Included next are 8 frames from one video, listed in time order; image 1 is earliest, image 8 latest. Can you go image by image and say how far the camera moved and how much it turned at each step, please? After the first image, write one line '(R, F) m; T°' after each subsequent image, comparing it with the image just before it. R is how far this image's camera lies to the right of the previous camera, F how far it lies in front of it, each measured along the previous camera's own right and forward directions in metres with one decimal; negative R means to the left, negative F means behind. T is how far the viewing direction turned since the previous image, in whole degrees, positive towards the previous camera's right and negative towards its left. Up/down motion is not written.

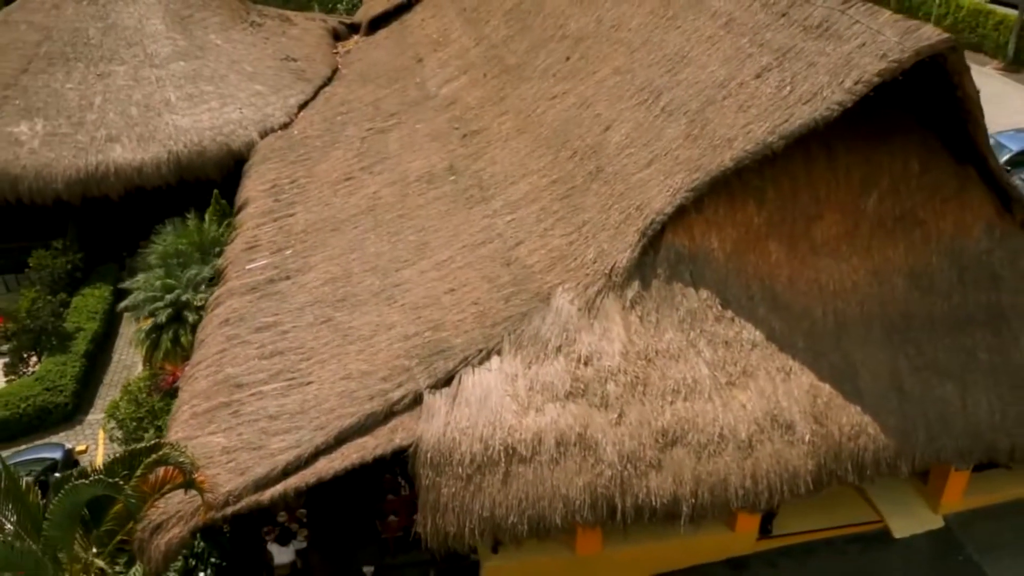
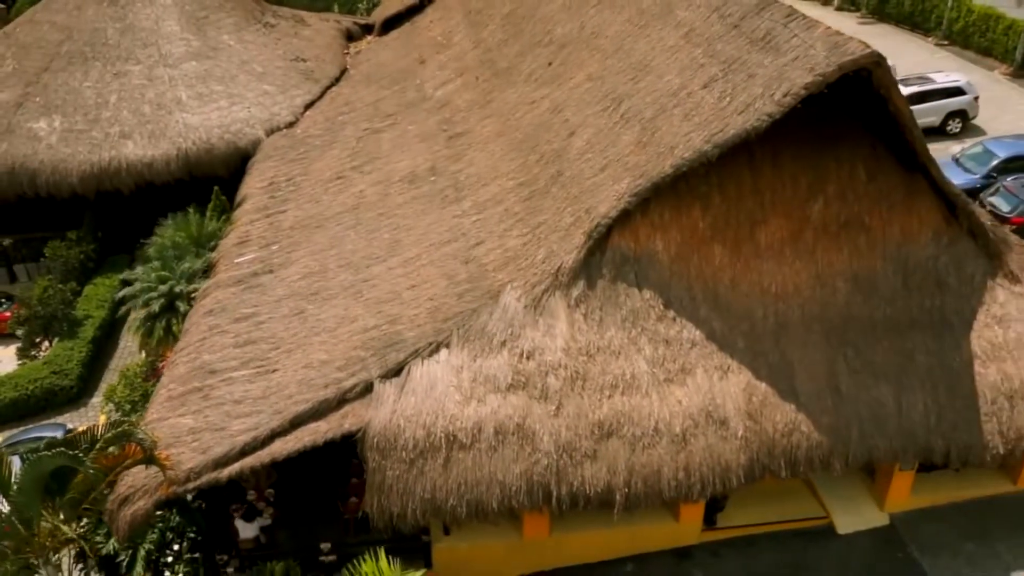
(+0.9, -0.5) m; -2°
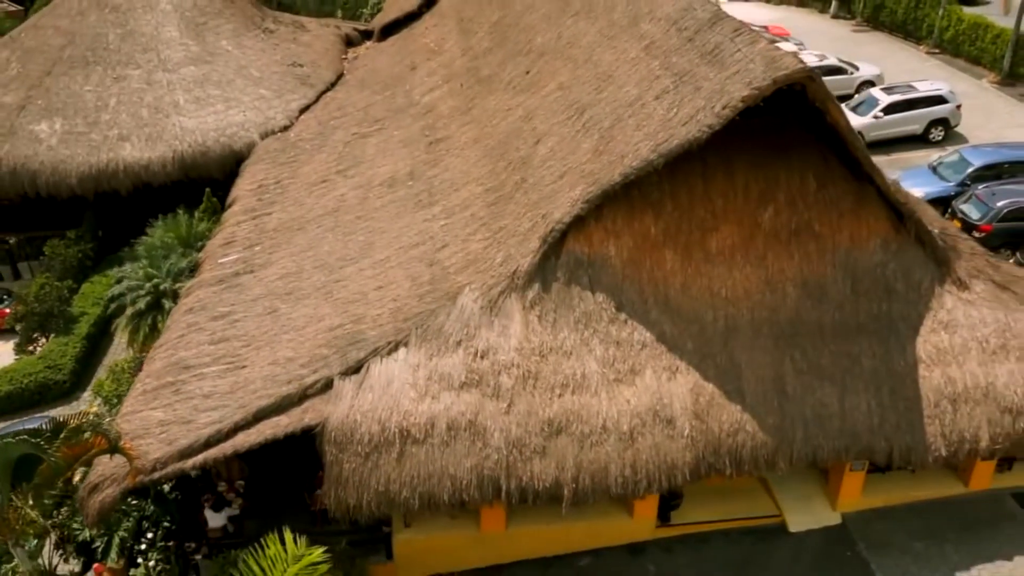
(+0.6, -0.4) m; -1°
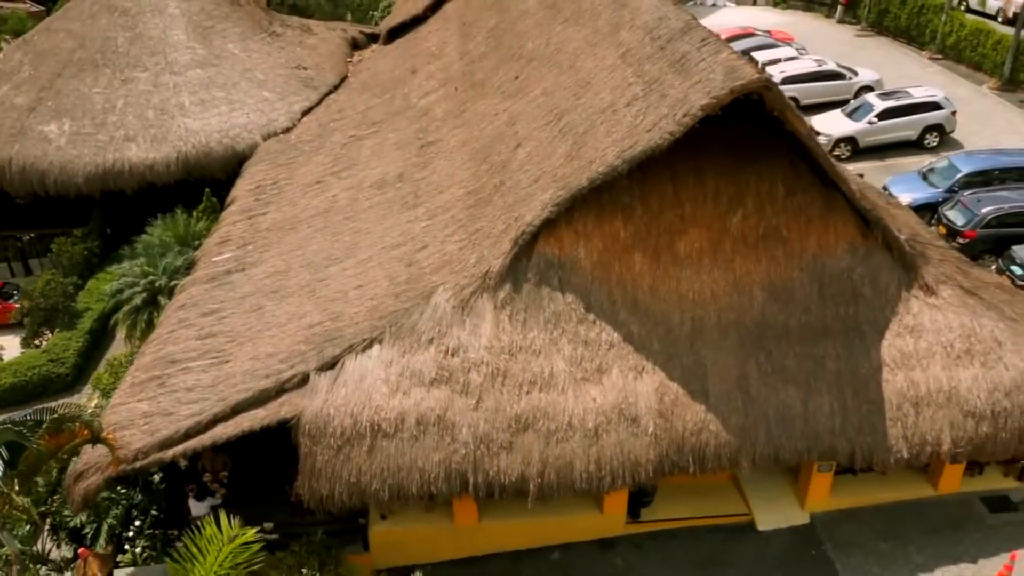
(+0.5, -0.3) m; -1°
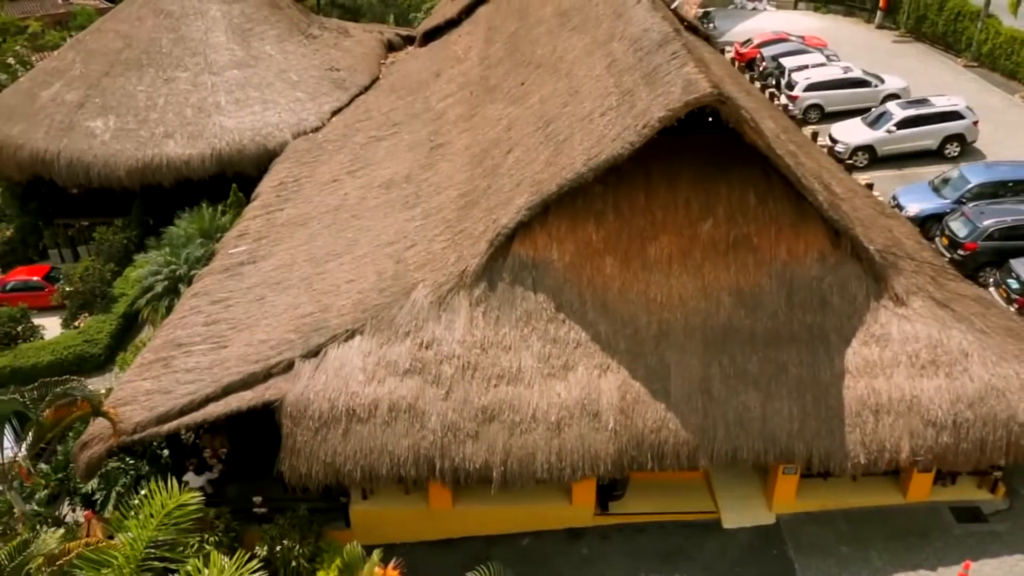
(+1.0, -0.5) m; -4°
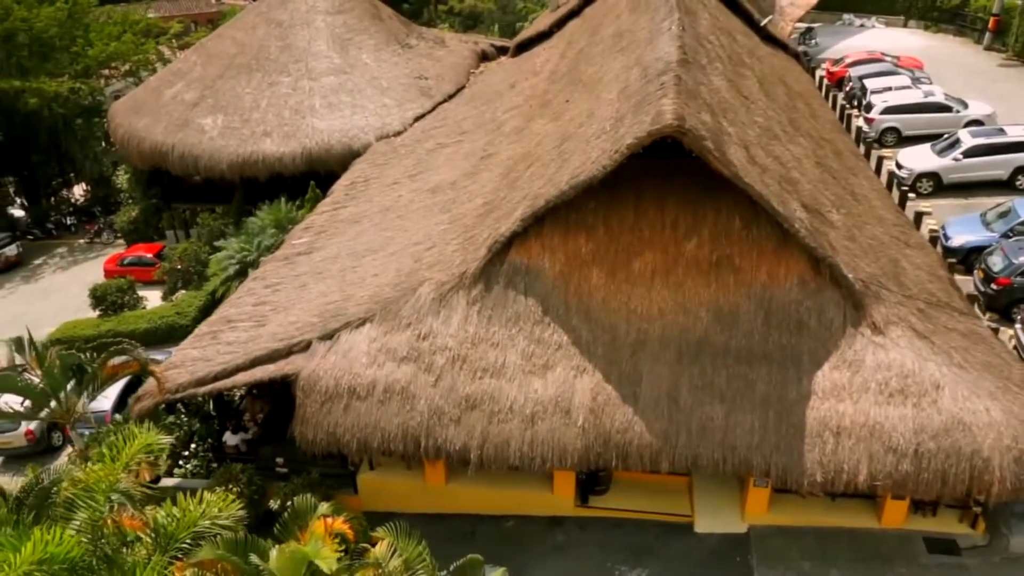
(+1.8, -0.9) m; -9°
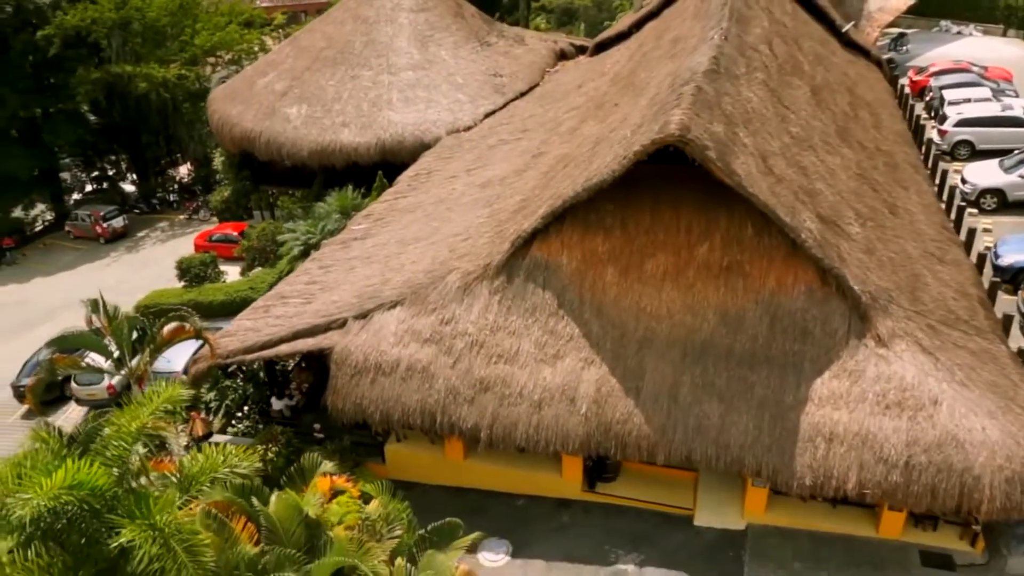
(+1.1, -0.7) m; -7°
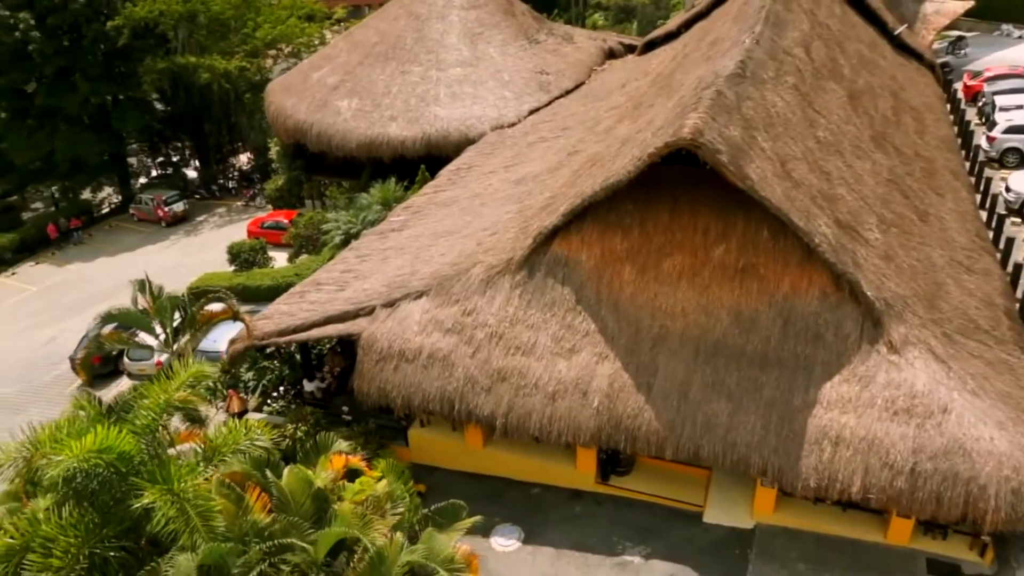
(+0.5, -0.4) m; -4°
